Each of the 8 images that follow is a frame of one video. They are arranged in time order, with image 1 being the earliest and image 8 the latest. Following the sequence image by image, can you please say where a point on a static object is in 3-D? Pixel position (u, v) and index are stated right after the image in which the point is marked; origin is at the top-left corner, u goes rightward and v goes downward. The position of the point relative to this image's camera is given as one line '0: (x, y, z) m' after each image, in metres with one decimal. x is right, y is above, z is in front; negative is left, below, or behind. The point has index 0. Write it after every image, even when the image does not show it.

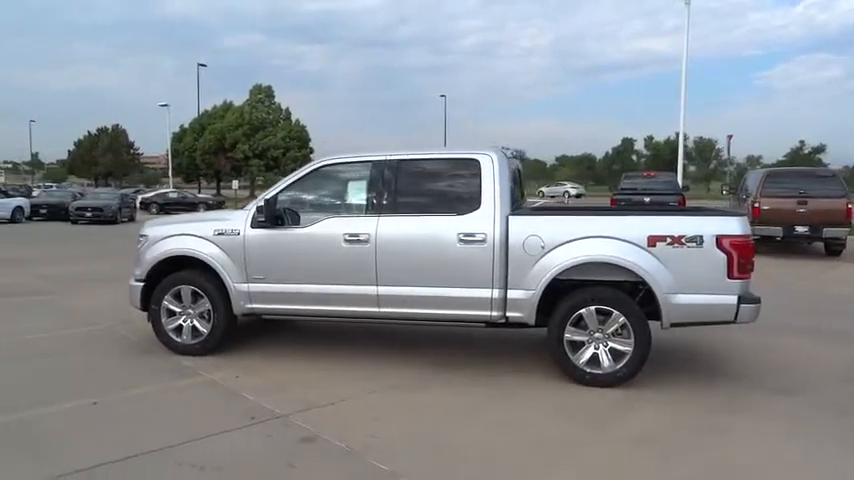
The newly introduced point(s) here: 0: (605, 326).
0: (+1.4, -0.7, +5.6) m
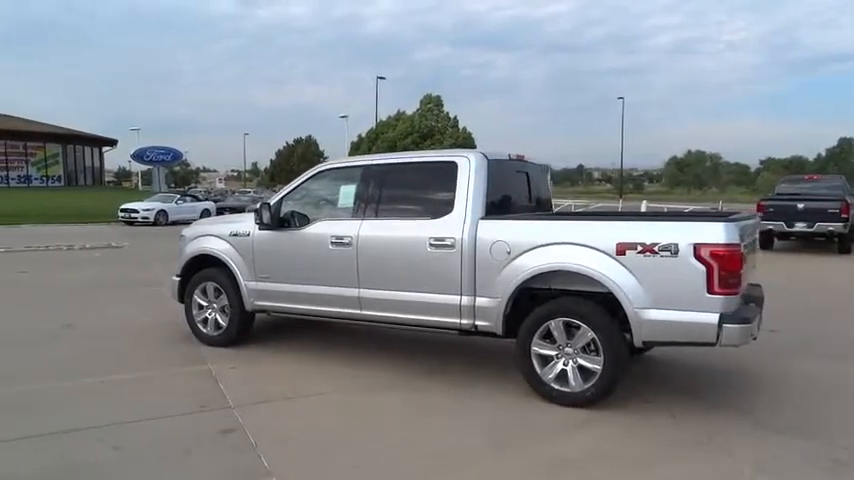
0: (+1.1, -0.7, +5.1) m
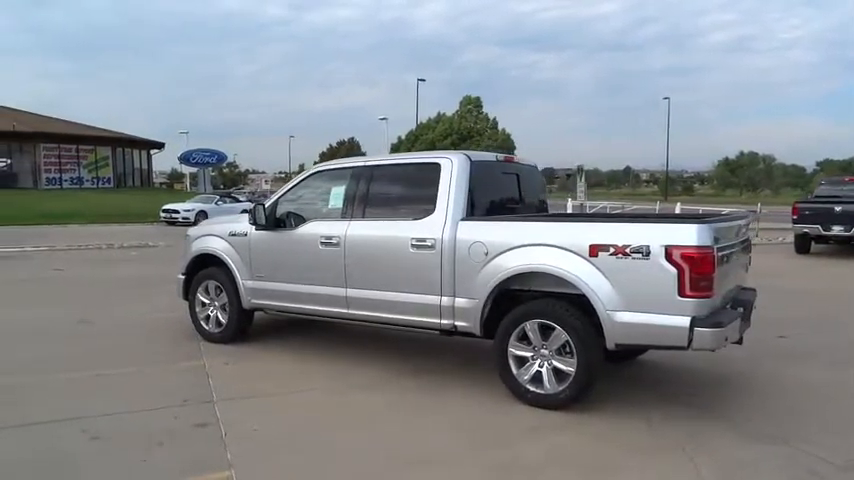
0: (+0.9, -0.7, +5.1) m
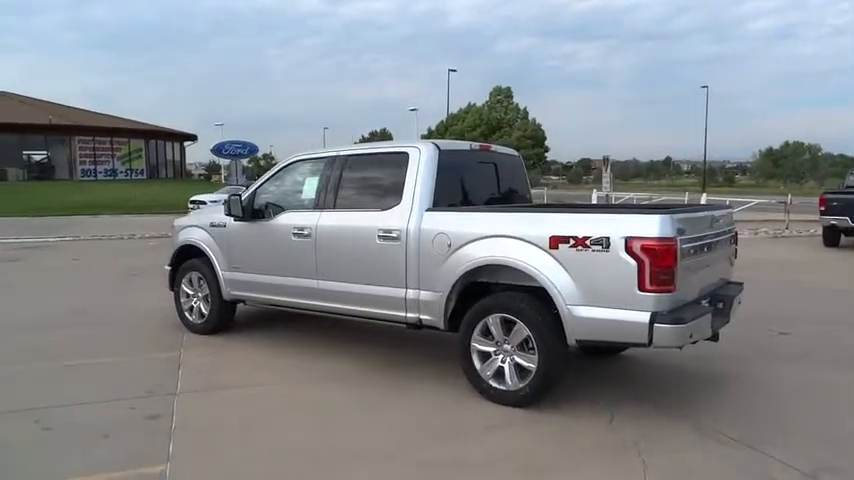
0: (+0.6, -0.7, +4.9) m
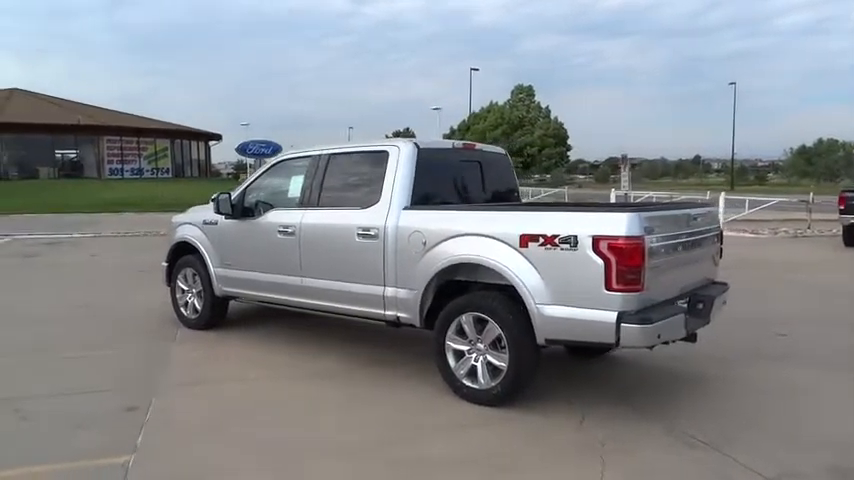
0: (+0.4, -0.7, +4.9) m
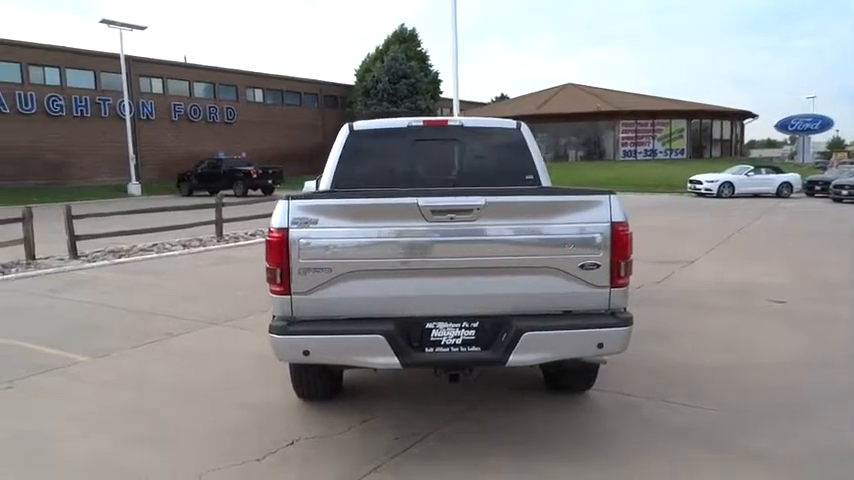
0: (+0.1, -0.7, +4.4) m
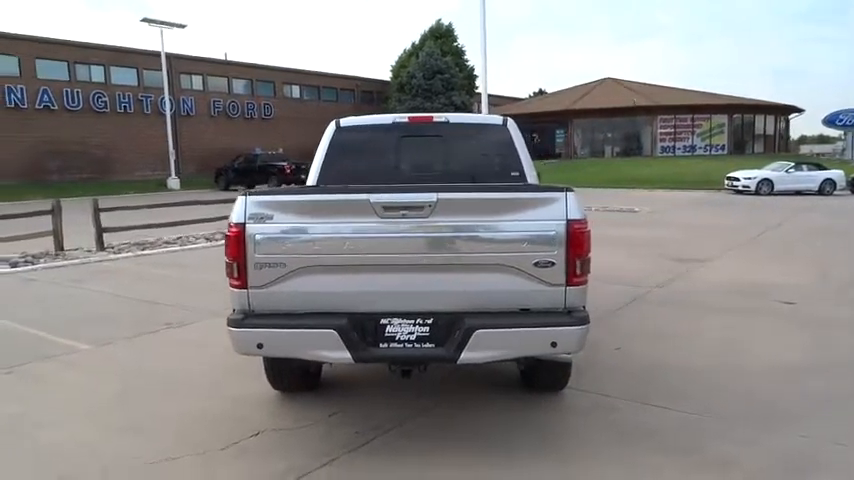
0: (-0.1, -0.6, +4.4) m
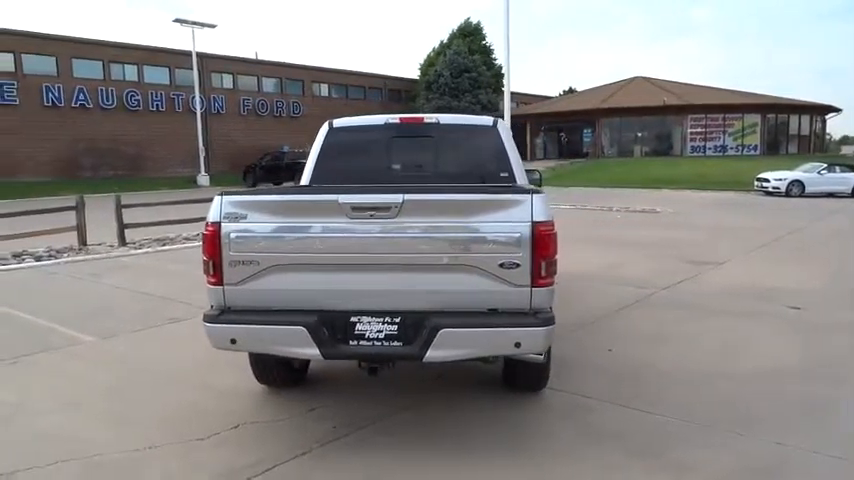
0: (-0.3, -0.6, +4.5) m
